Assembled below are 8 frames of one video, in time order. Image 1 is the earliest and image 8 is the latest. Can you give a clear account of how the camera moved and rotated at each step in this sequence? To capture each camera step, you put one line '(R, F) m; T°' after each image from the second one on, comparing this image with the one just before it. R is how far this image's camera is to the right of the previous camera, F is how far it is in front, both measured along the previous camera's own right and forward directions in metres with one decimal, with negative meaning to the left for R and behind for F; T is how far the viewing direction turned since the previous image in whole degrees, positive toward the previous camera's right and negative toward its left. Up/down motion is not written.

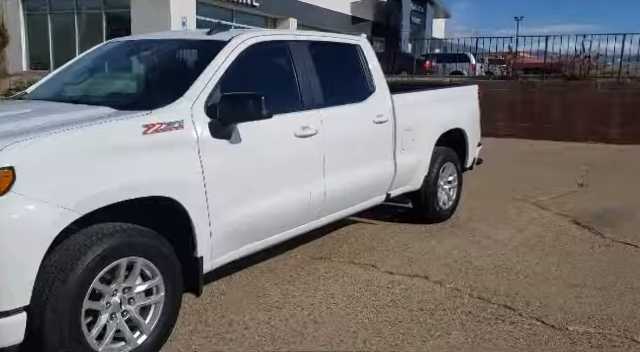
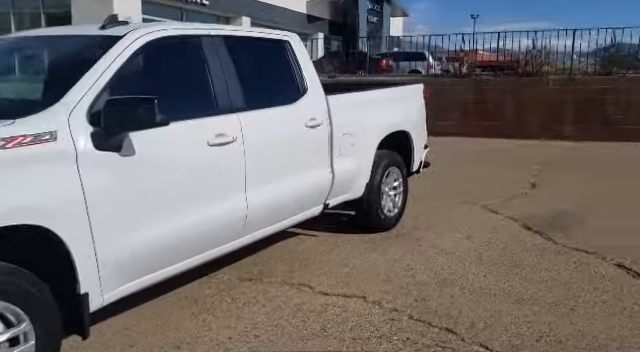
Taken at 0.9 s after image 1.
(+0.3, +0.4) m; +4°
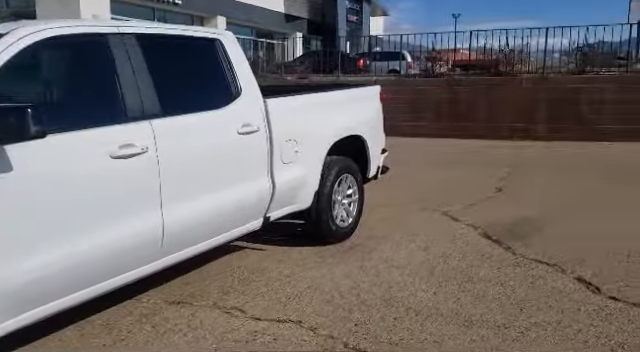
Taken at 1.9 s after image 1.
(+0.4, +0.4) m; +2°
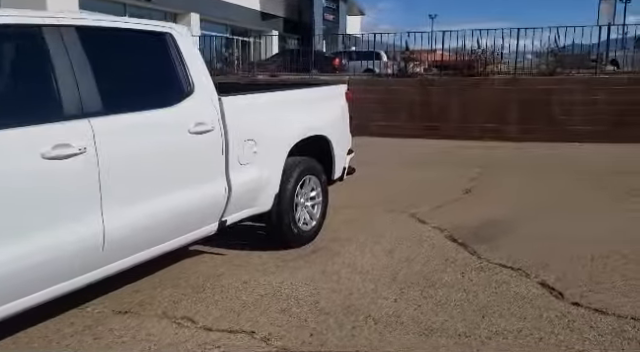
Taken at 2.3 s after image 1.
(+0.1, +0.2) m; +2°
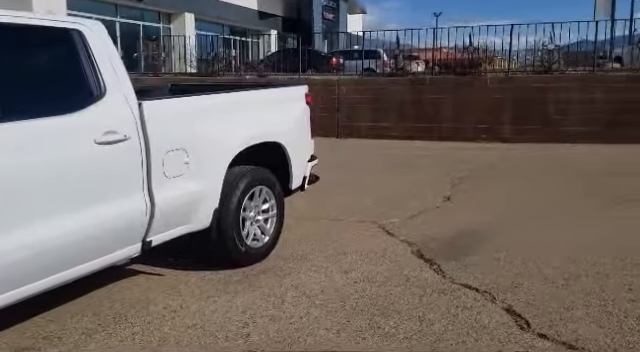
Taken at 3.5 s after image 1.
(+0.5, +0.5) m; -1°
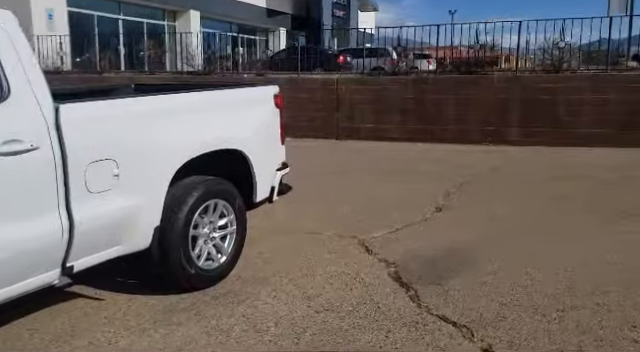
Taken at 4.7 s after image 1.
(+0.4, +0.5) m; -1°
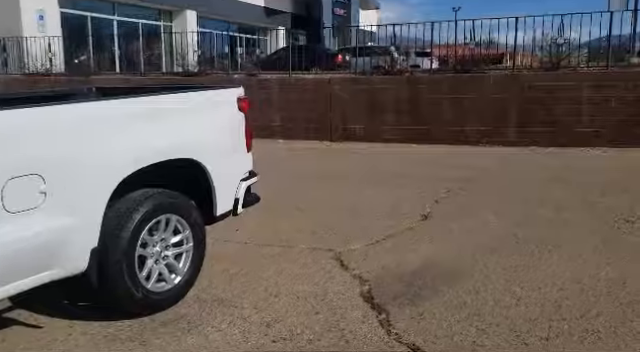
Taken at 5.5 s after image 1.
(+0.3, +0.4) m; -1°
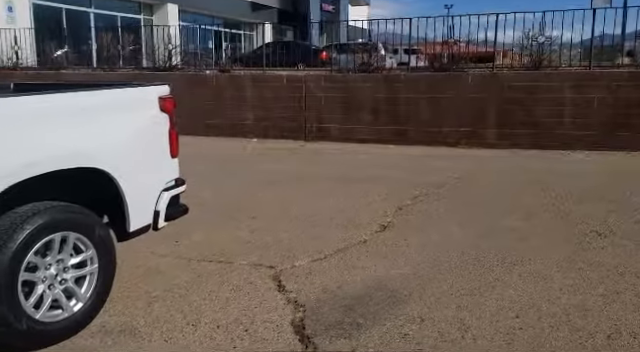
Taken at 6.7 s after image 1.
(+0.4, +0.5) m; +1°
